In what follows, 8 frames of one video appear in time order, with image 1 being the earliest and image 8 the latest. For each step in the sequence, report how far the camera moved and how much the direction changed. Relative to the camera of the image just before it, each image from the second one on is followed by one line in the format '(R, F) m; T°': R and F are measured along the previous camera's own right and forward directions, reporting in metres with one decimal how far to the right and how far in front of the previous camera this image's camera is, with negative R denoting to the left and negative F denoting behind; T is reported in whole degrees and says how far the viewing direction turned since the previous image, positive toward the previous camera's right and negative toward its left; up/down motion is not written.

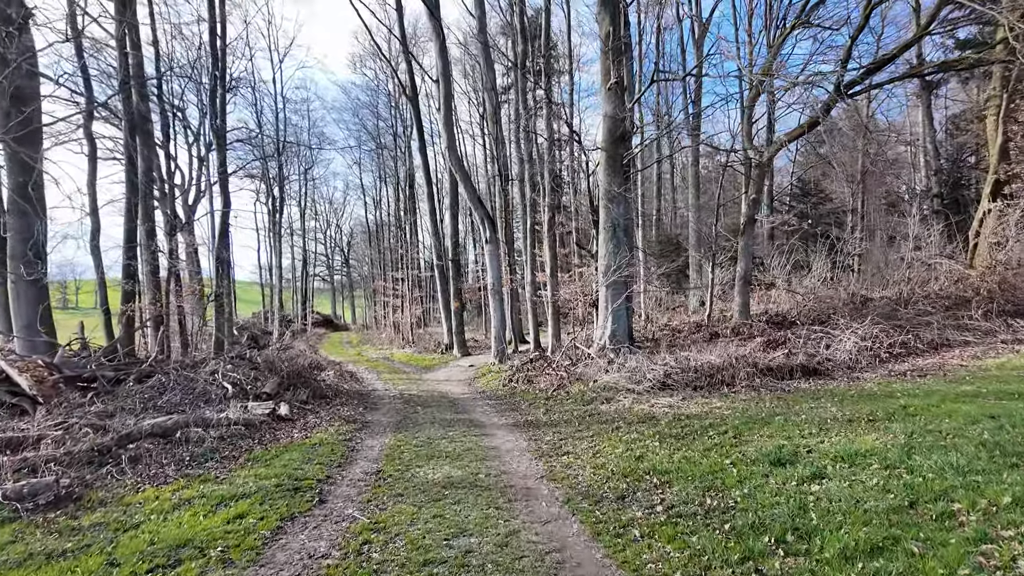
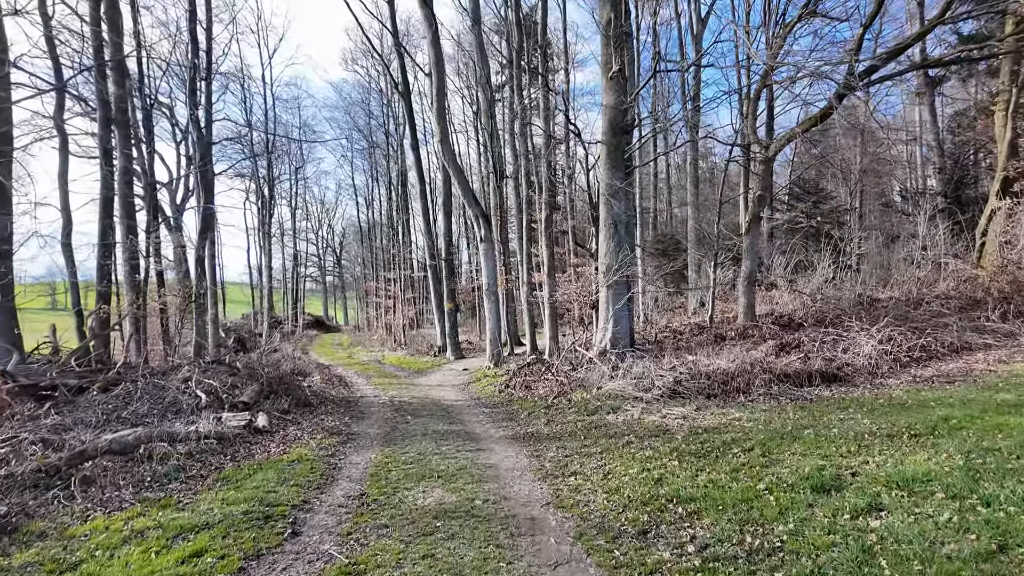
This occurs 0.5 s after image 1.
(-0.1, +0.5) m; +1°
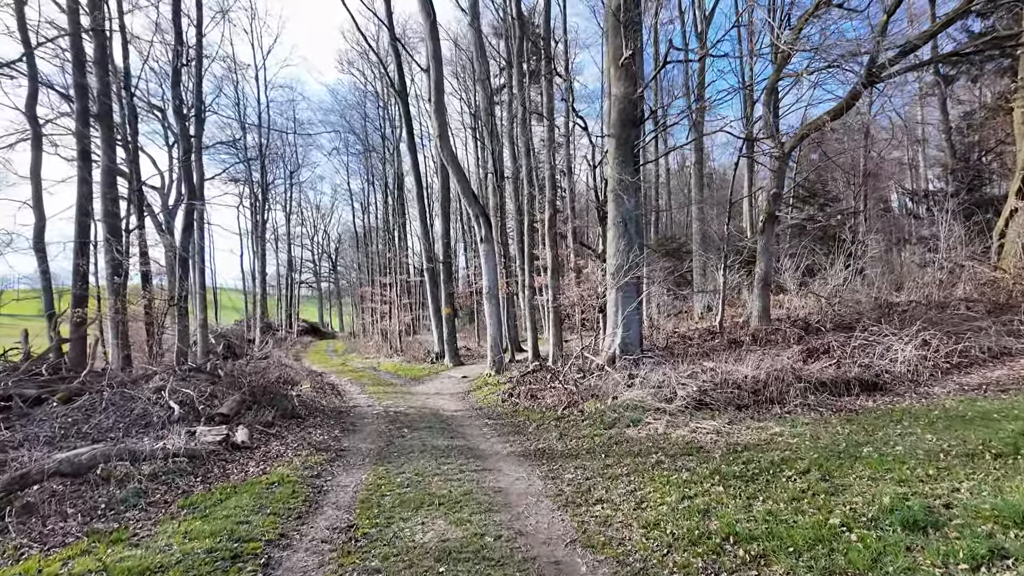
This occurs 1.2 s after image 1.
(-0.1, +0.6) m; 0°
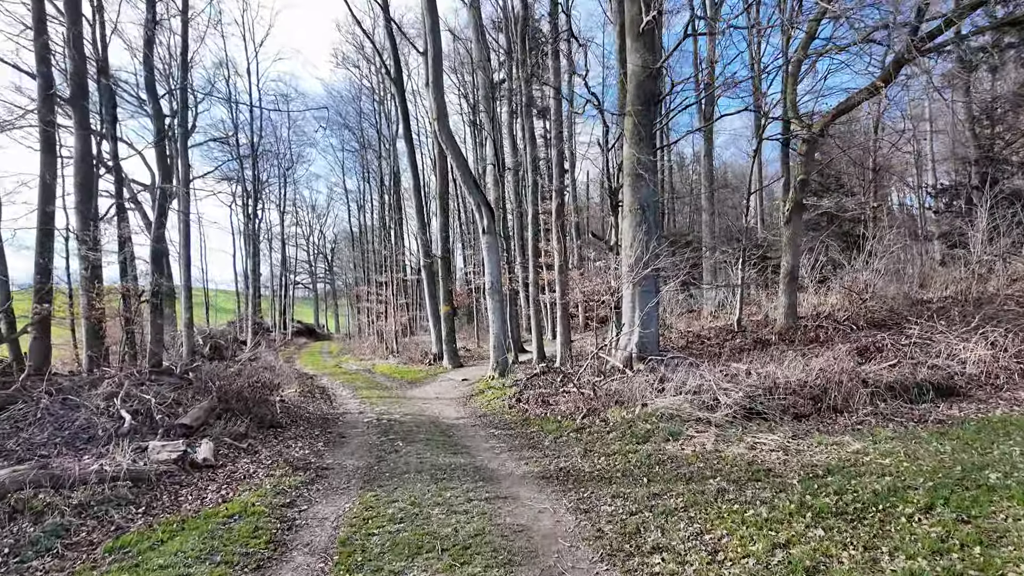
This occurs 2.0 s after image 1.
(-0.1, +0.9) m; 0°
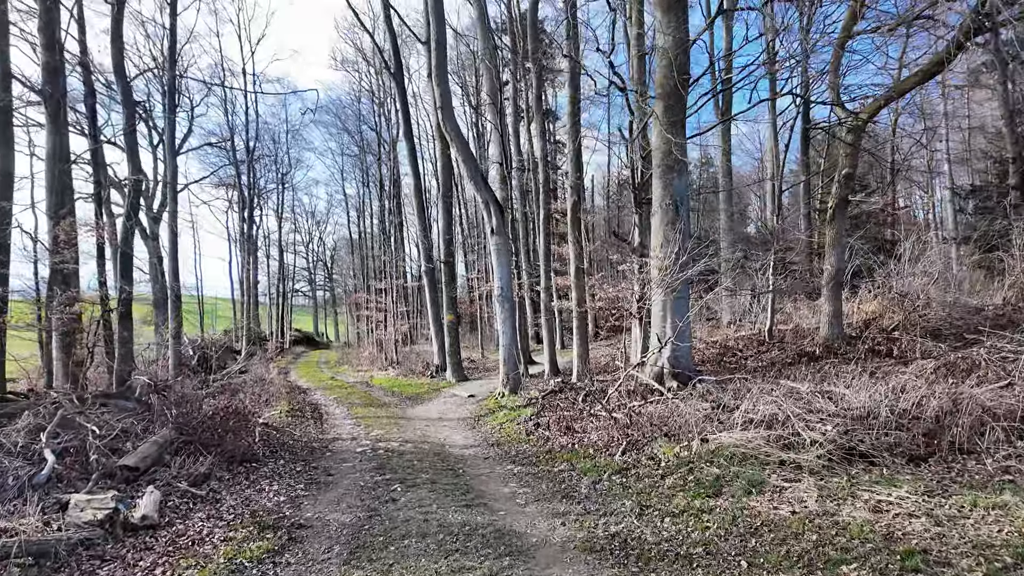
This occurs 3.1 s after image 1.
(-0.2, +1.0) m; 0°
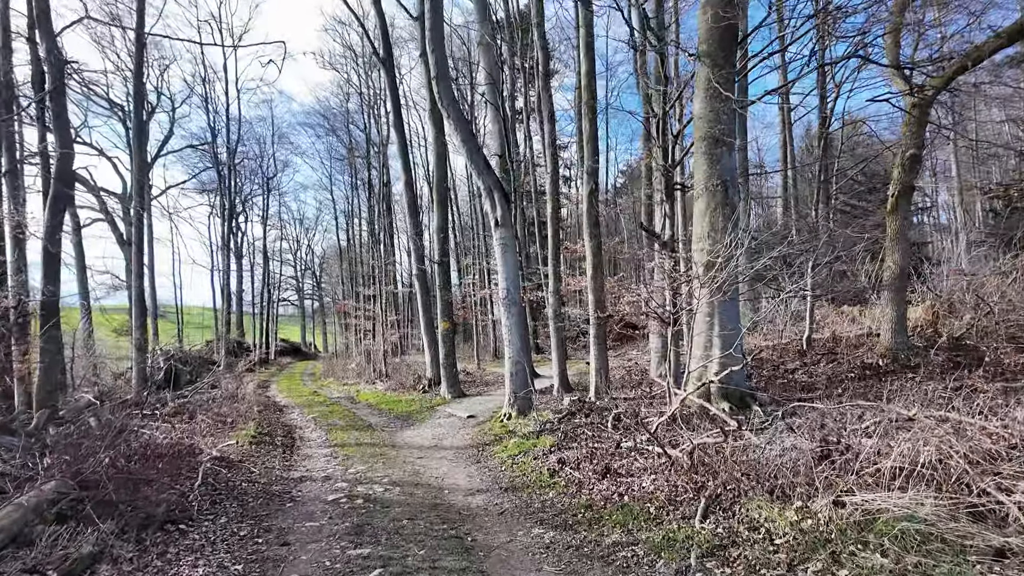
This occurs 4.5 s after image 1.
(-0.2, +1.4) m; +1°
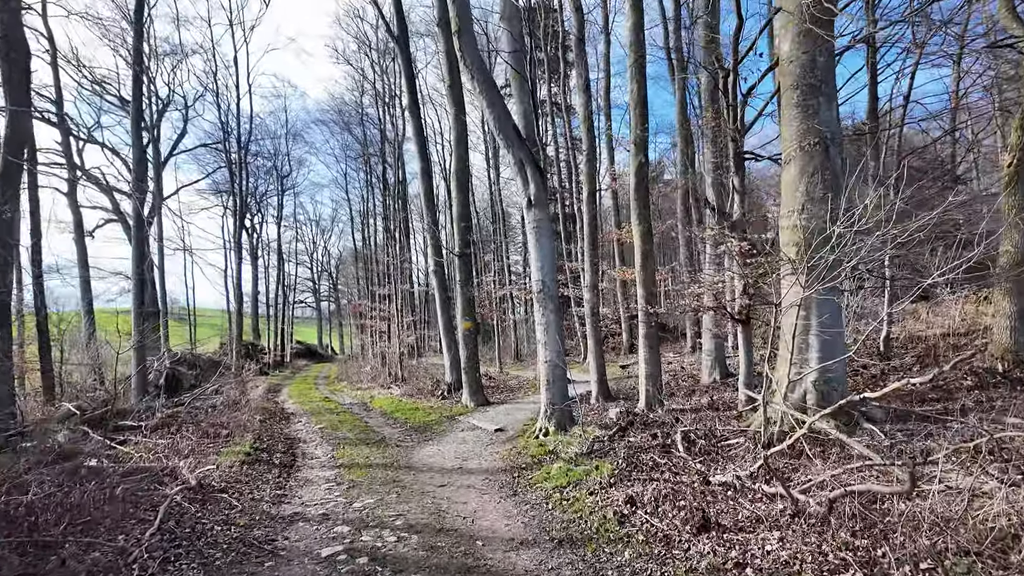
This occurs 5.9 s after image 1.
(-0.2, +1.2) m; -2°
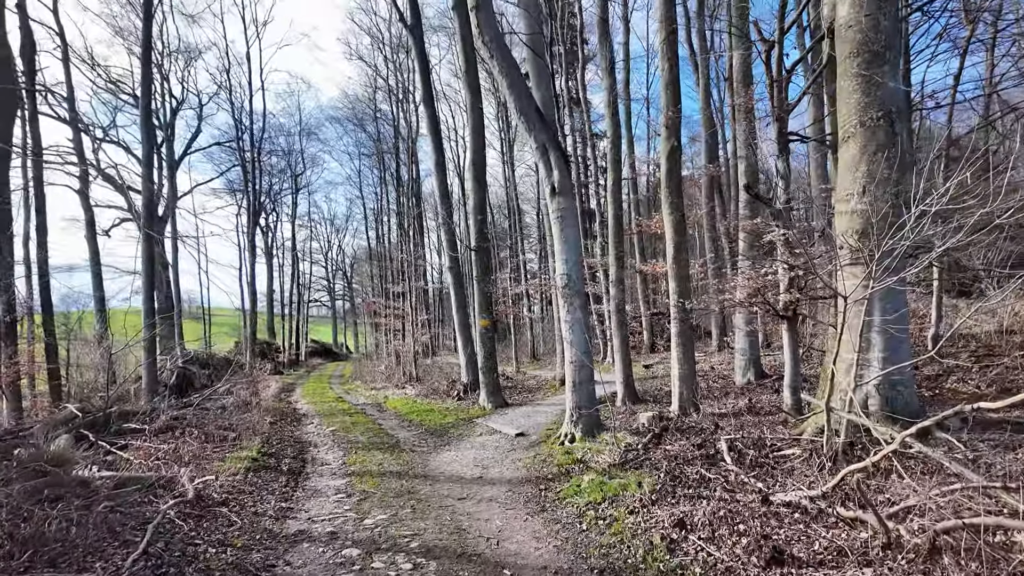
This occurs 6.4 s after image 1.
(-0.1, +0.5) m; -1°
